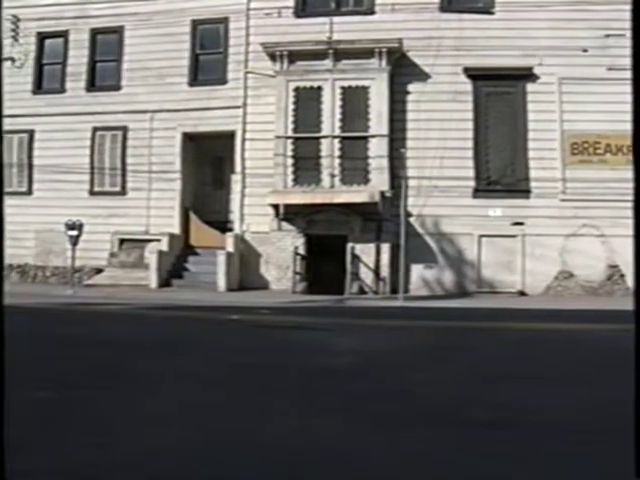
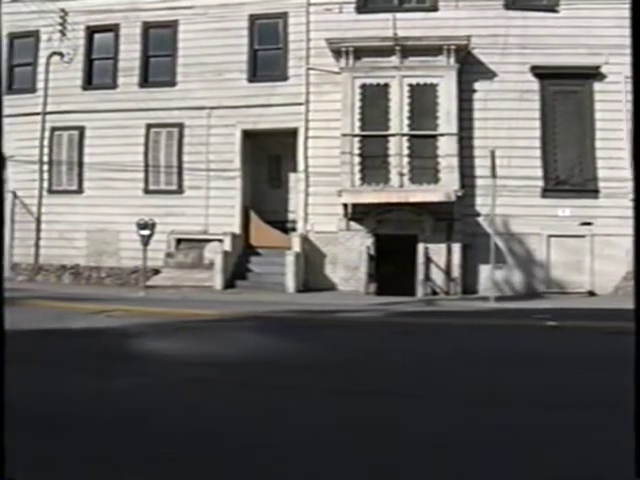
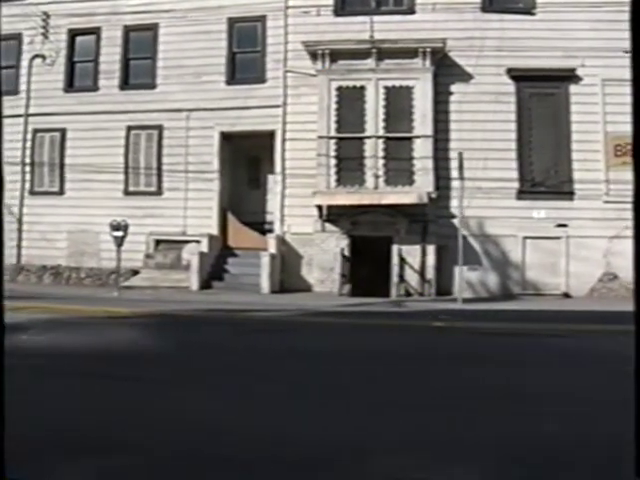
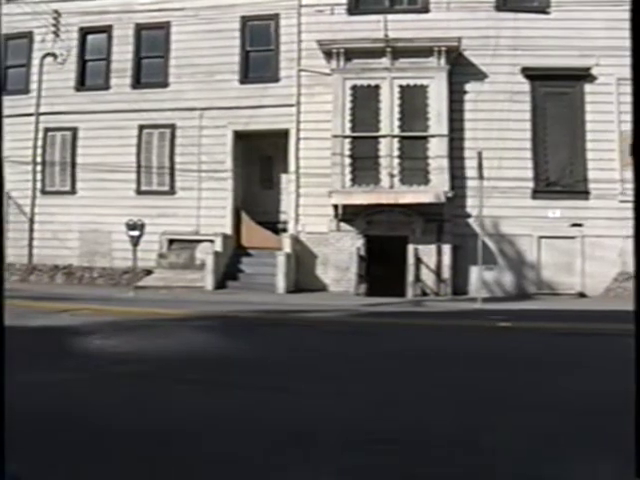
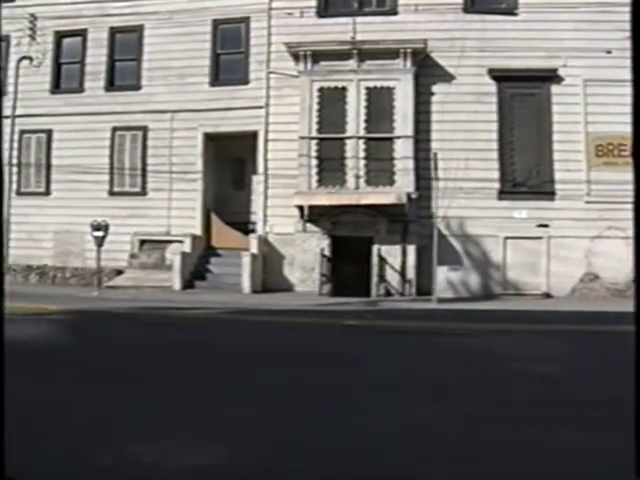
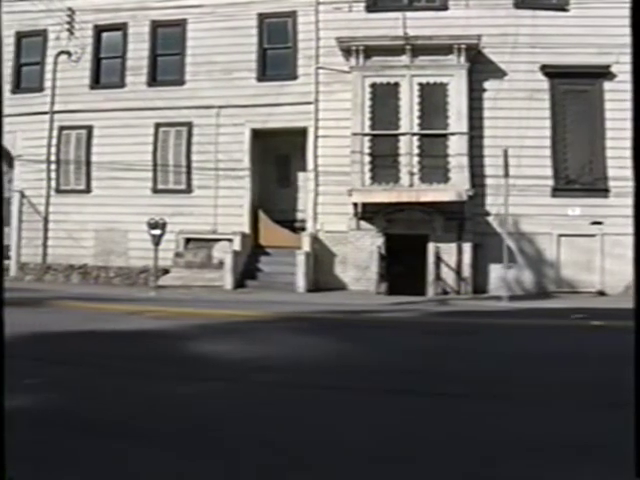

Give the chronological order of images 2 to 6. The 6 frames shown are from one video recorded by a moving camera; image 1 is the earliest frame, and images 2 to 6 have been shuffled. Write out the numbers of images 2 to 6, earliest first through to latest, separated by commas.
5, 3, 4, 2, 6
